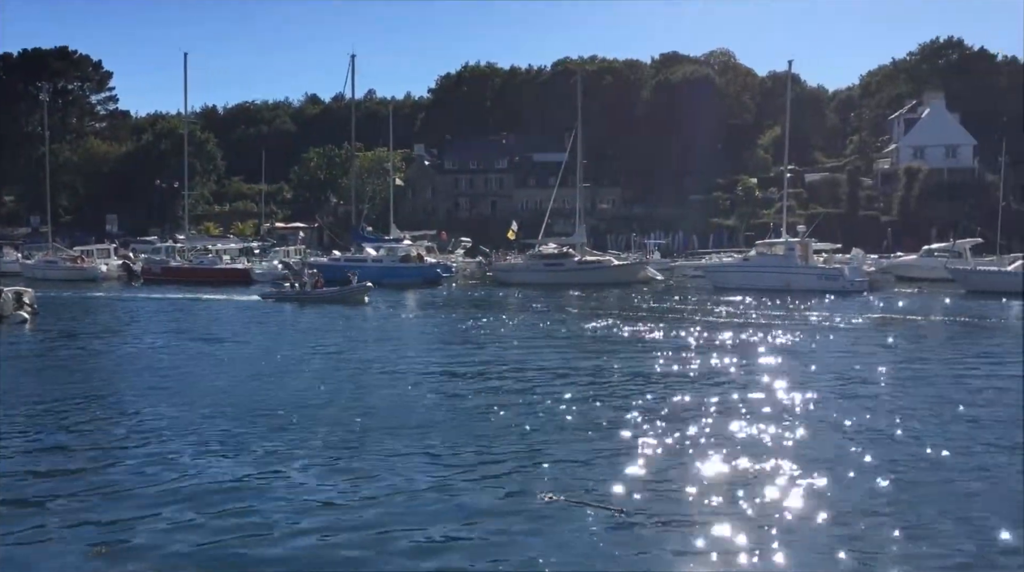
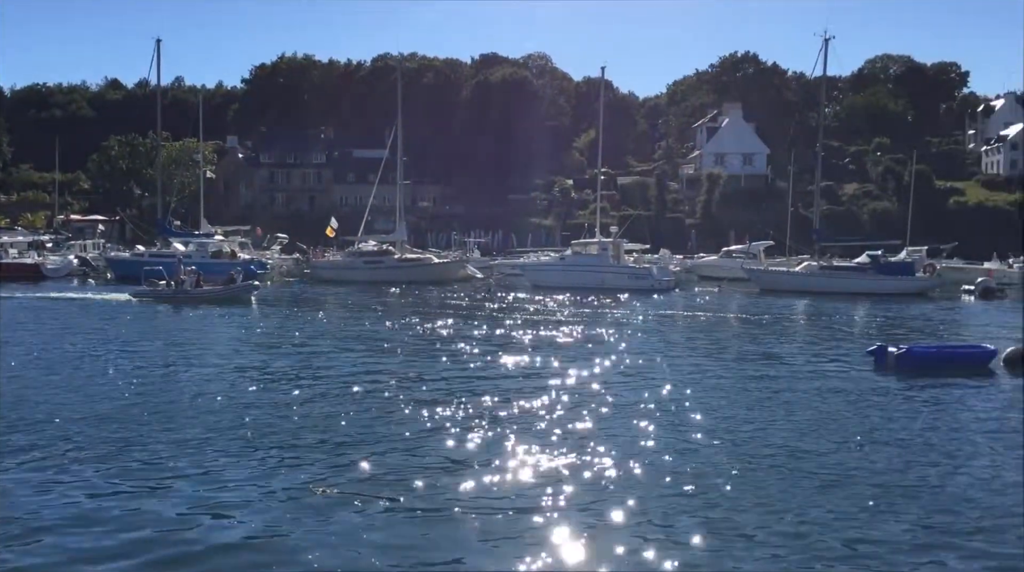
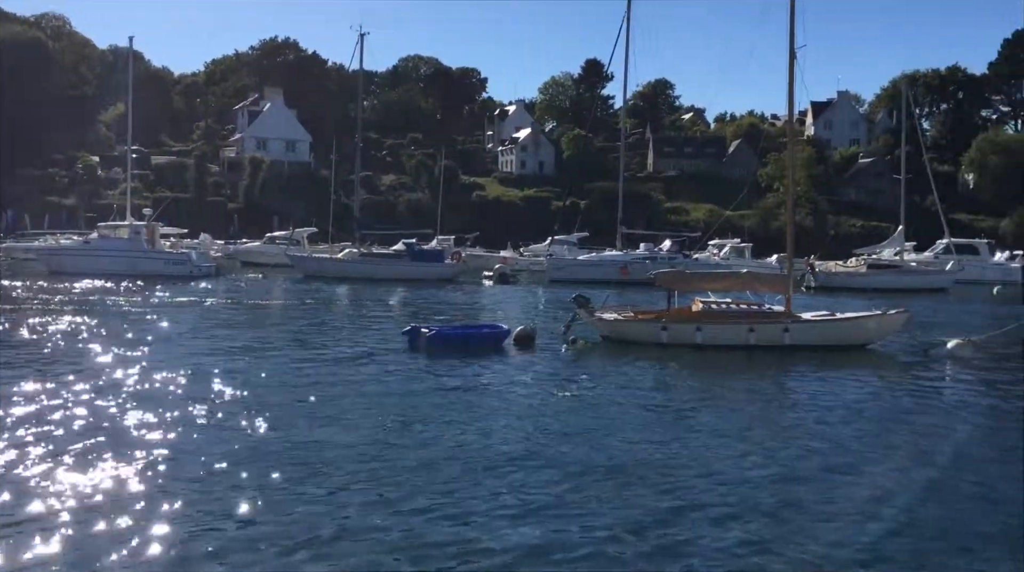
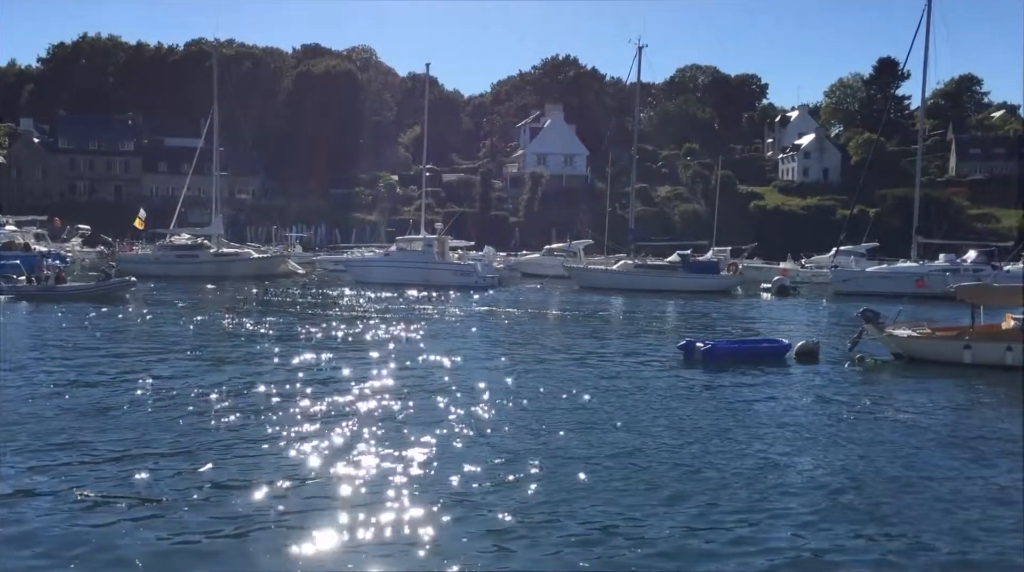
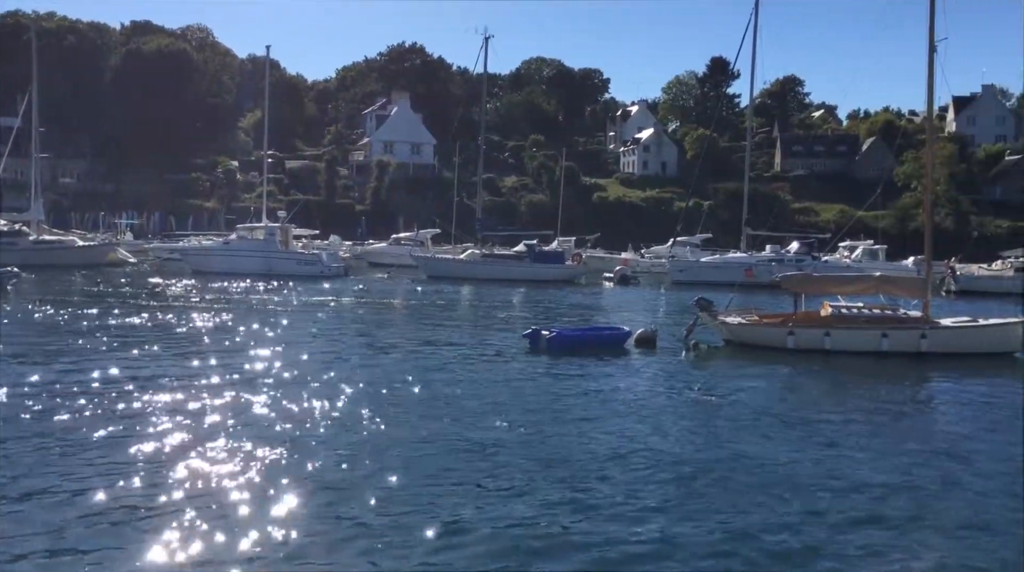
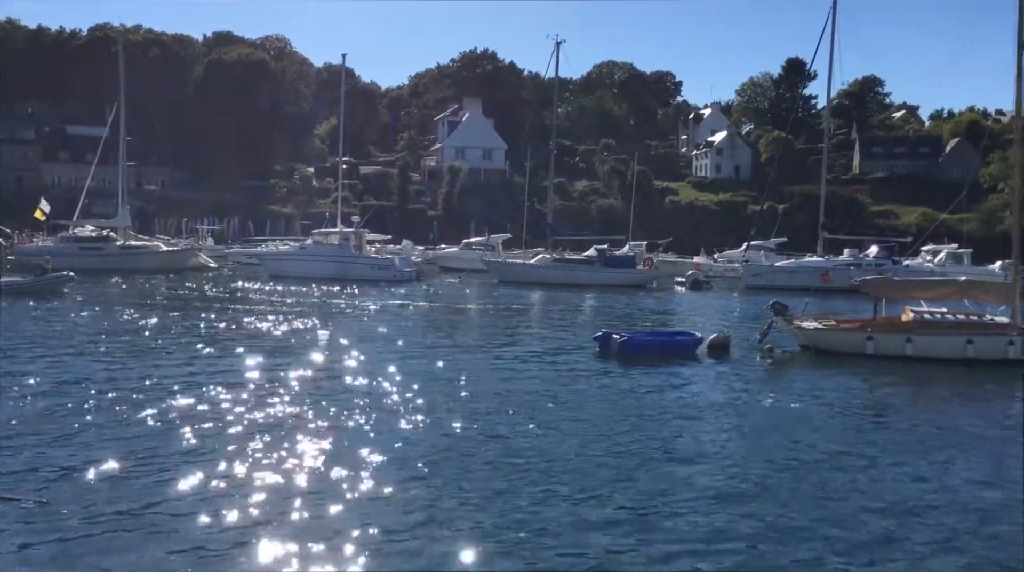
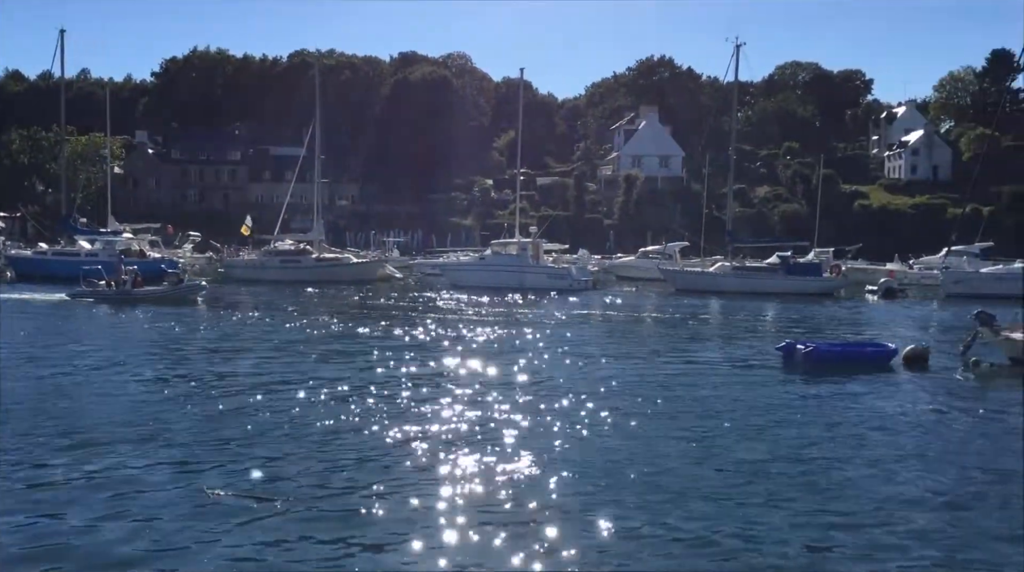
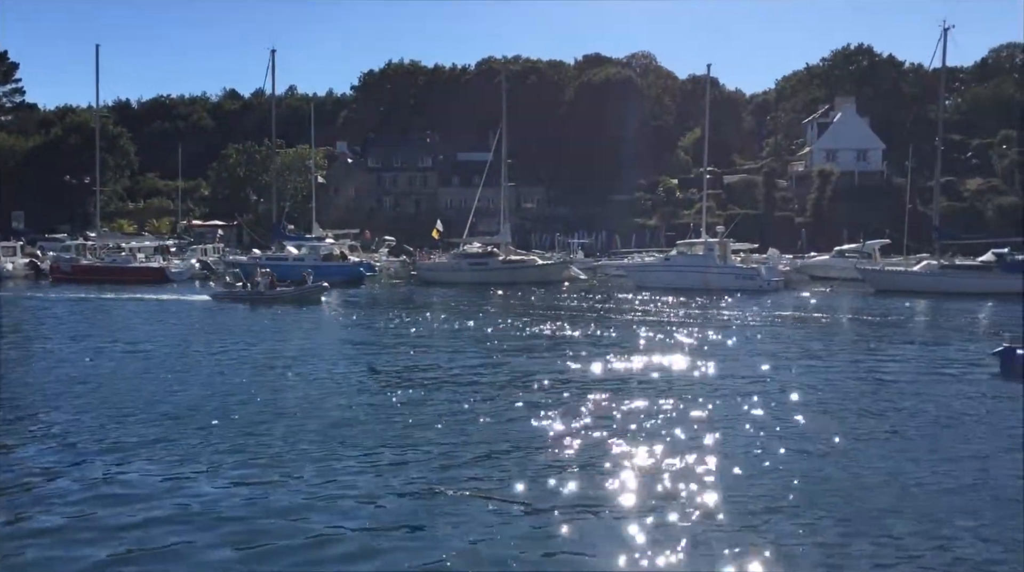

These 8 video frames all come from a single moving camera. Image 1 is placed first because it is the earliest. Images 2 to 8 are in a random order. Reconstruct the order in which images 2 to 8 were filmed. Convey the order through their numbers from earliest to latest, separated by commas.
8, 2, 7, 4, 6, 5, 3
